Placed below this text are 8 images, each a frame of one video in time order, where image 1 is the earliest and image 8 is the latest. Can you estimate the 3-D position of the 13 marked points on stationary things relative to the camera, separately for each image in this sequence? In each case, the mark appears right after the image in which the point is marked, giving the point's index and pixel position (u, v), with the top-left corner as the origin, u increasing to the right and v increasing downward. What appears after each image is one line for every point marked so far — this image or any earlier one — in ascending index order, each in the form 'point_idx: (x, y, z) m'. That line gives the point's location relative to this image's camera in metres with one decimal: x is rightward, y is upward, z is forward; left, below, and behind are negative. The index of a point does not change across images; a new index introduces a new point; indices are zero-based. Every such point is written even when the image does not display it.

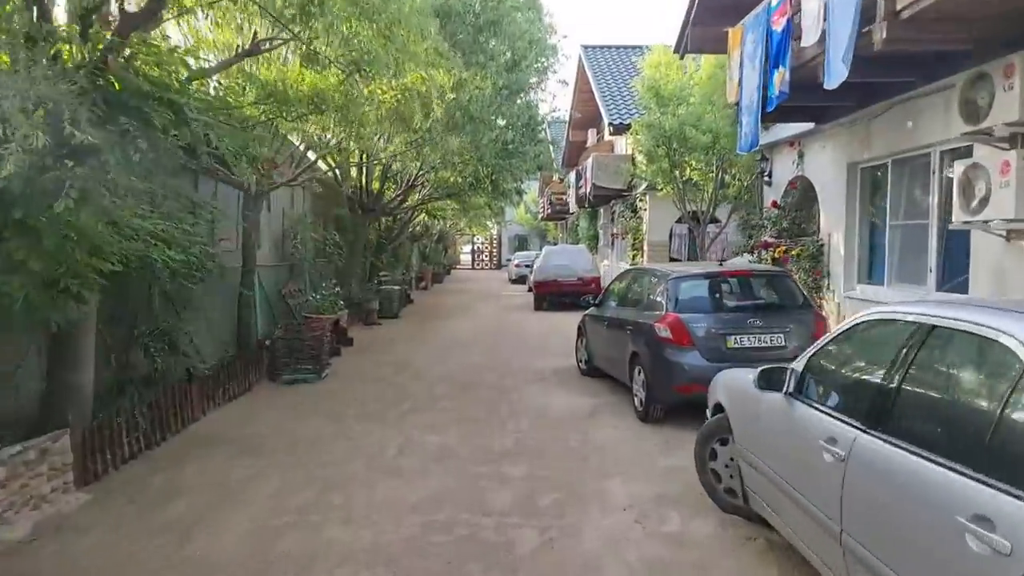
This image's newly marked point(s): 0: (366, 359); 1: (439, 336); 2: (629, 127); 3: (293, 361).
0: (-2.6, -1.3, +12.3) m
1: (-1.6, -1.1, +15.0) m
2: (+3.3, +4.5, +19.4) m
3: (-3.3, -1.1, +10.3) m
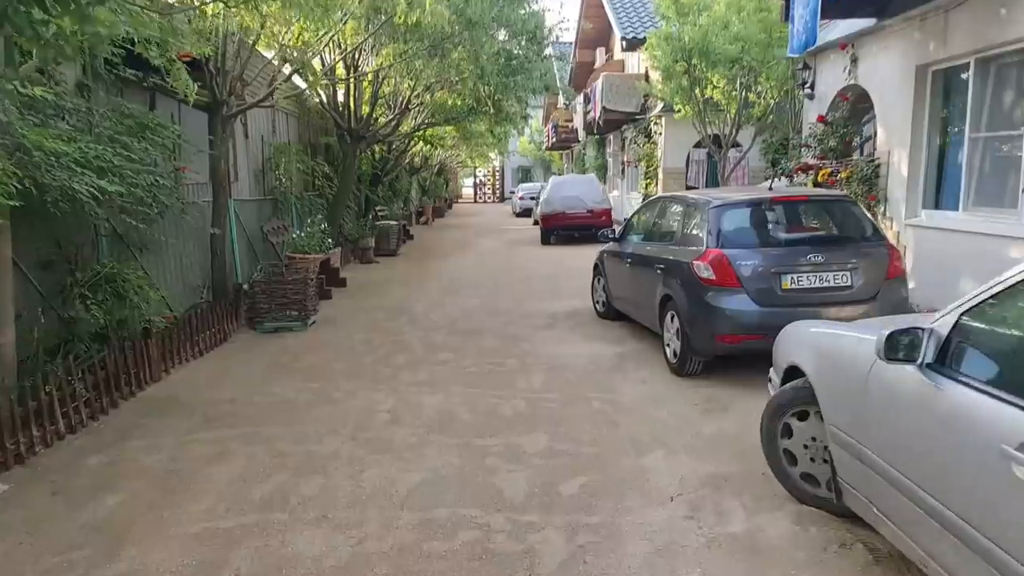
0: (-2.5, -0.2, +11.1) m
1: (-1.5, +0.3, +13.8) m
2: (+3.4, +6.3, +17.6) m
3: (-3.1, -0.3, +9.2) m
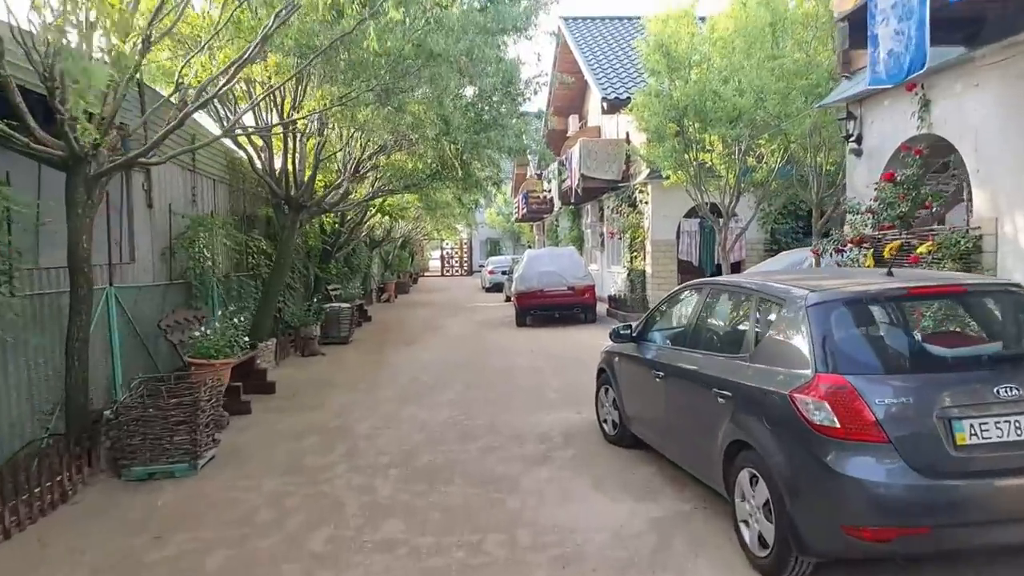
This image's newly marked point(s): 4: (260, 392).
0: (-2.8, -1.6, +8.4) m
1: (-1.9, -1.4, +11.2) m
2: (+2.7, +4.3, +15.8) m
3: (-3.3, -1.5, +6.4) m
4: (-3.6, -1.5, +9.9) m
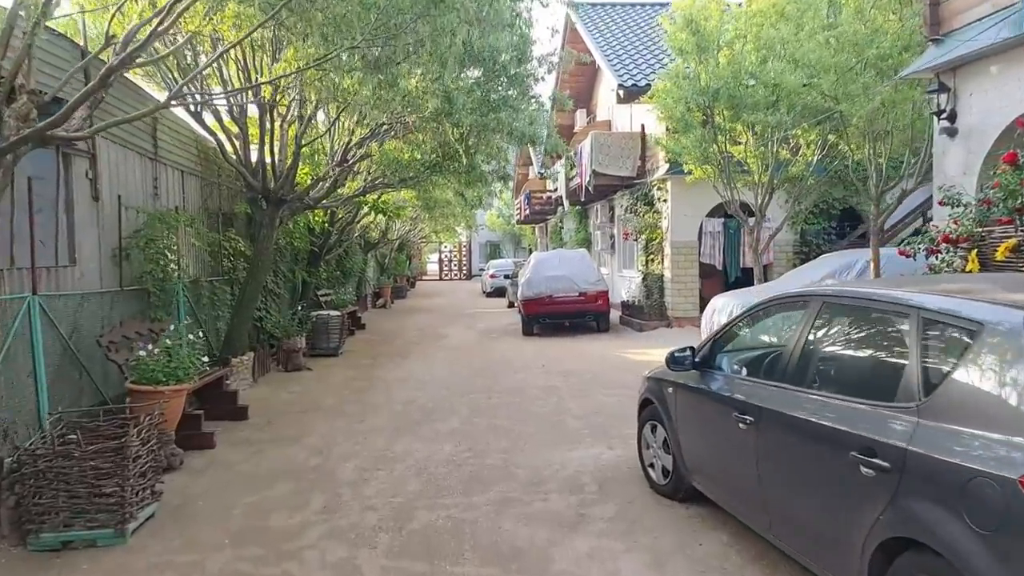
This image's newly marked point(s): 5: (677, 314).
0: (-2.6, -1.7, +6.9) m
1: (-1.7, -1.5, +9.7) m
2: (+2.8, +4.1, +14.3) m
3: (-3.2, -1.6, +4.9) m
4: (-3.5, -1.6, +8.4) m
5: (+3.9, -0.6, +16.1) m
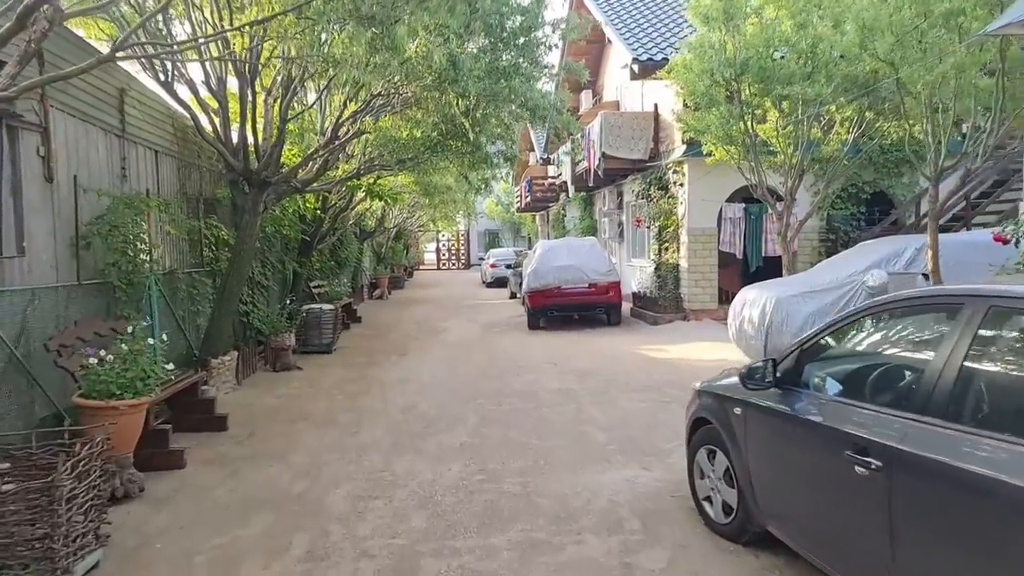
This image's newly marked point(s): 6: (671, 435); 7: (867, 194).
0: (-2.4, -1.6, +5.9) m
1: (-1.6, -1.4, +8.7) m
2: (+2.9, +4.3, +13.2) m
3: (-3.0, -1.6, +3.9) m
4: (-3.3, -1.5, +7.4) m
5: (+4.0, -0.4, +15.1) m
6: (+1.6, -1.5, +6.8) m
7: (+7.5, +2.0, +14.6) m
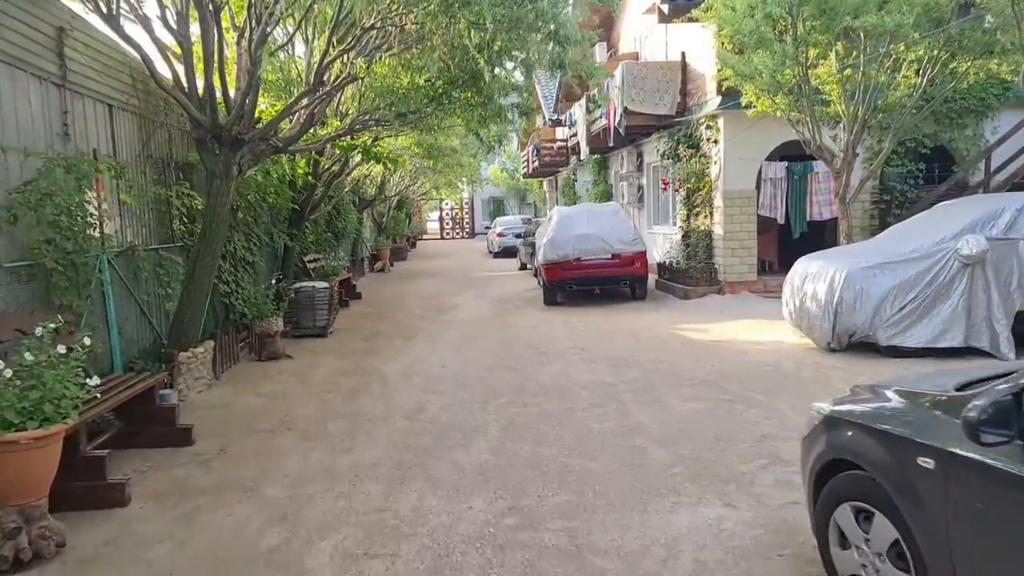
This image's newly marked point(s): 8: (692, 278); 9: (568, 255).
0: (-2.2, -1.5, +4.5) m
1: (-1.3, -1.2, +7.2) m
2: (+3.2, +4.8, +11.5) m
3: (-2.7, -1.6, +2.5) m
4: (-3.0, -1.4, +6.0) m
5: (+4.3, +0.2, +13.6) m
6: (+1.8, -1.3, +5.4) m
7: (+7.8, +2.6, +13.0) m
8: (+3.6, +0.2, +13.7) m
9: (+1.1, +0.7, +13.9) m
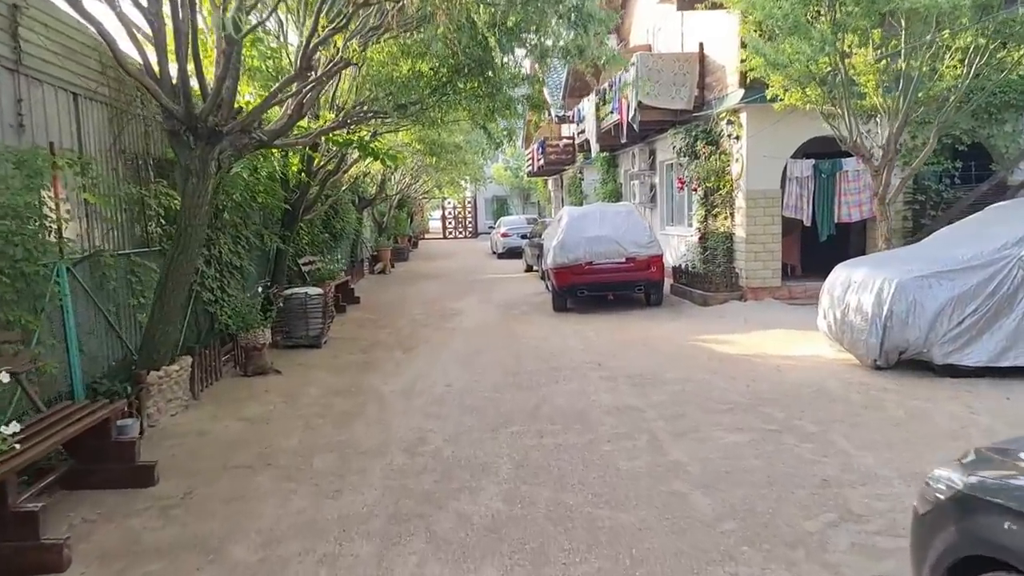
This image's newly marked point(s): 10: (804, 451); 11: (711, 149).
0: (-2.0, -1.7, +3.7) m
1: (-1.2, -1.3, +6.4) m
2: (+3.3, +4.7, +10.7) m
3: (-2.6, -1.7, +1.6) m
4: (-2.9, -1.5, +5.1) m
5: (+4.4, +0.1, +12.7) m
6: (+1.9, -1.4, +4.5) m
7: (+7.9, +2.5, +12.1) m
8: (+3.7, +0.1, +12.9) m
9: (+1.3, +0.5, +13.0) m
10: (+2.3, -1.3, +5.4) m
11: (+3.9, +2.7, +13.5) m
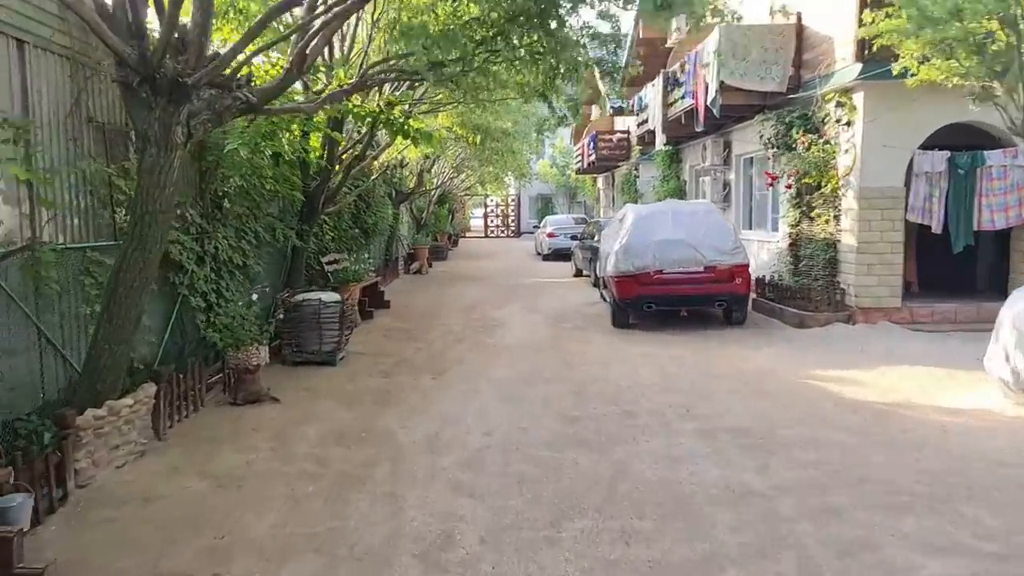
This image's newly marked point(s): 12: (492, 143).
0: (-1.8, -1.8, +1.8) m
1: (-0.7, -1.4, +4.5) m
2: (+4.2, +4.4, +8.5) m
3: (-2.5, -1.8, -0.2) m
4: (-2.5, -1.6, +3.3) m
5: (+5.3, -0.2, +10.5) m
6: (+2.3, -1.6, +2.4) m
7: (+8.8, +2.1, +9.6) m
8: (+4.6, -0.2, +10.6) m
9: (+2.1, +0.3, +10.9) m
10: (+2.7, -1.5, +3.3) m
11: (+4.8, +2.4, +11.3) m
12: (-0.5, +3.0, +14.7) m
